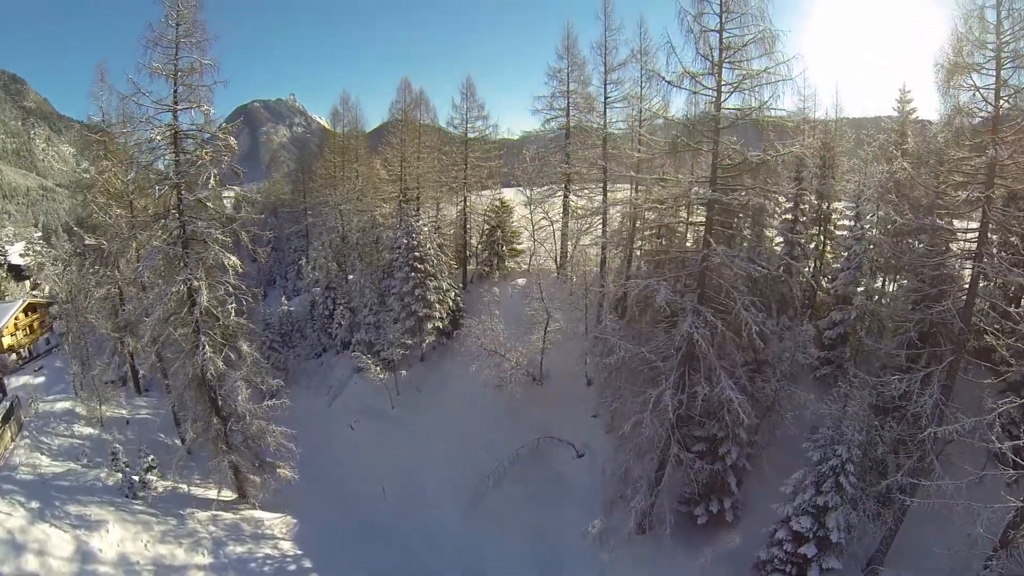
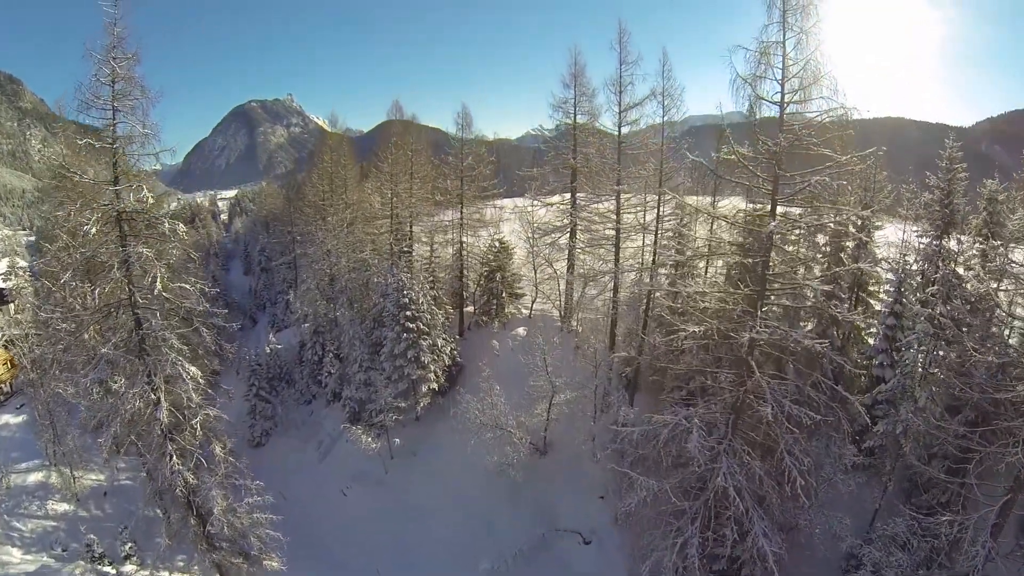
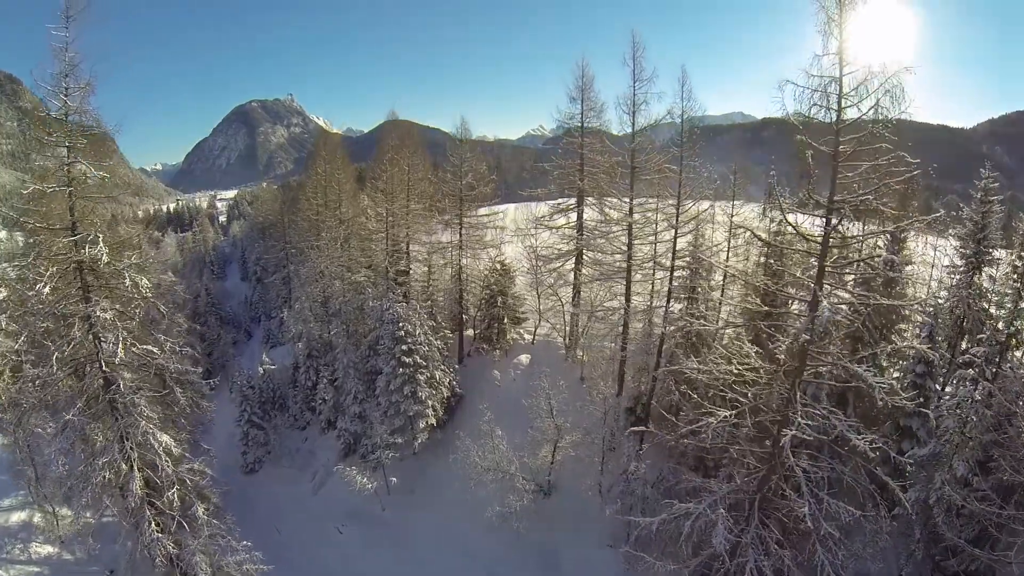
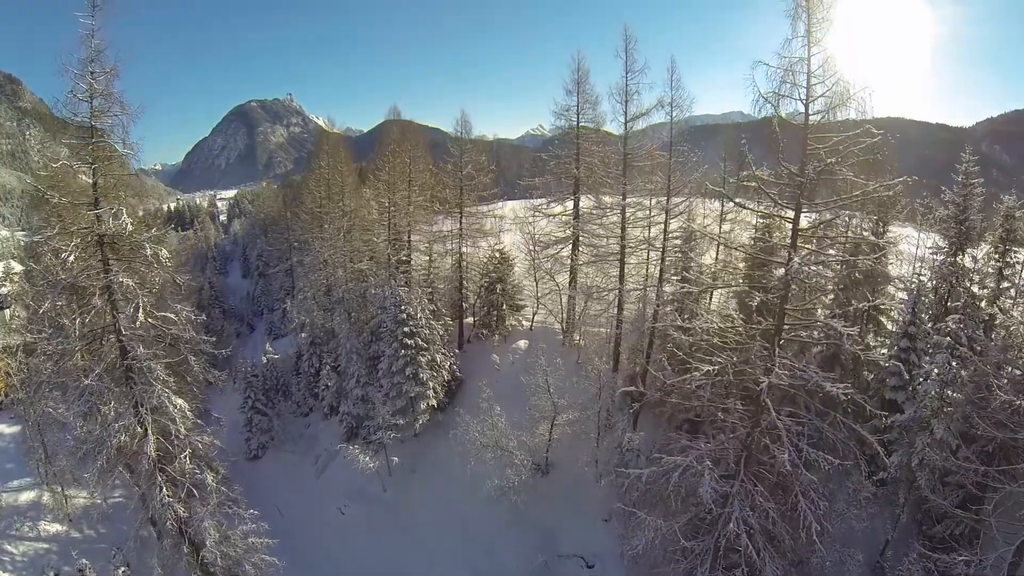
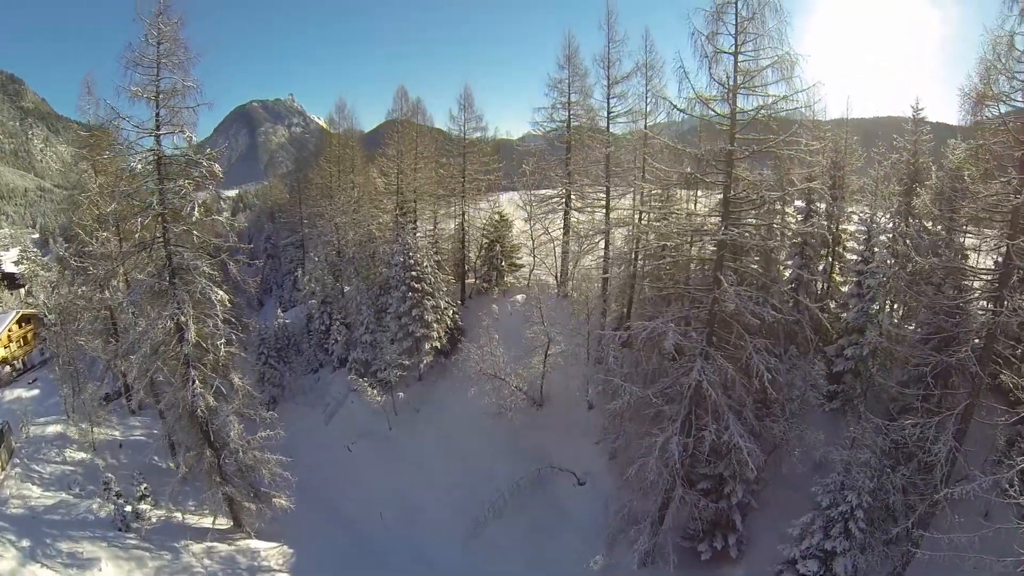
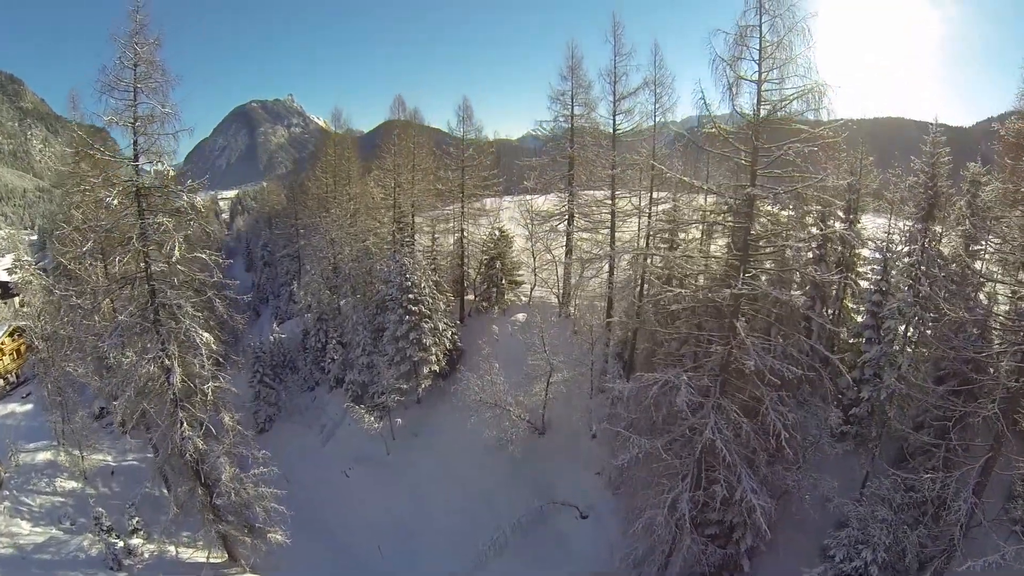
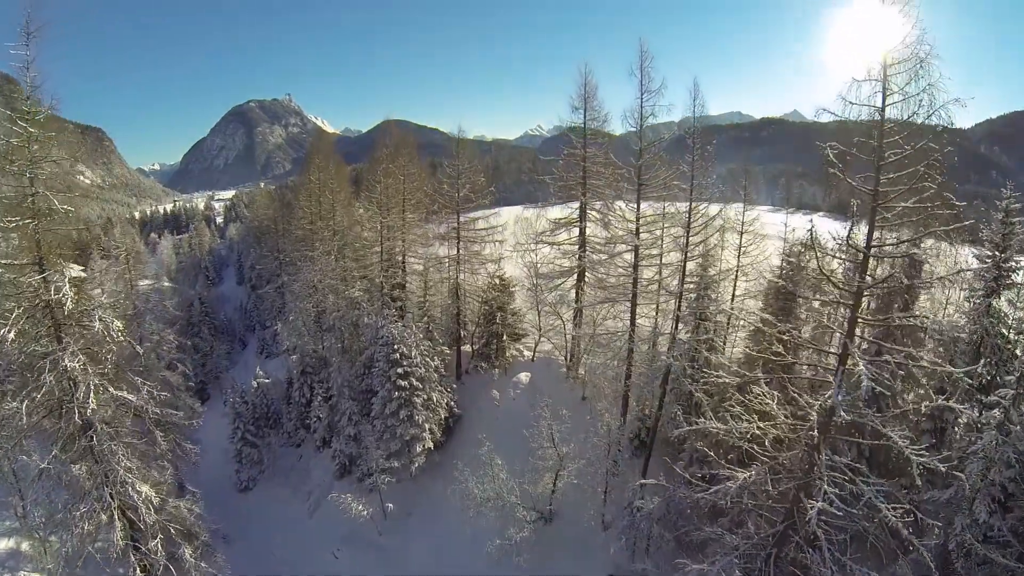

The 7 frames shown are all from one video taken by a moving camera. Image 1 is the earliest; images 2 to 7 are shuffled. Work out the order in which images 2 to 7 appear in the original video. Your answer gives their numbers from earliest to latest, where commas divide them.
5, 6, 2, 4, 3, 7
